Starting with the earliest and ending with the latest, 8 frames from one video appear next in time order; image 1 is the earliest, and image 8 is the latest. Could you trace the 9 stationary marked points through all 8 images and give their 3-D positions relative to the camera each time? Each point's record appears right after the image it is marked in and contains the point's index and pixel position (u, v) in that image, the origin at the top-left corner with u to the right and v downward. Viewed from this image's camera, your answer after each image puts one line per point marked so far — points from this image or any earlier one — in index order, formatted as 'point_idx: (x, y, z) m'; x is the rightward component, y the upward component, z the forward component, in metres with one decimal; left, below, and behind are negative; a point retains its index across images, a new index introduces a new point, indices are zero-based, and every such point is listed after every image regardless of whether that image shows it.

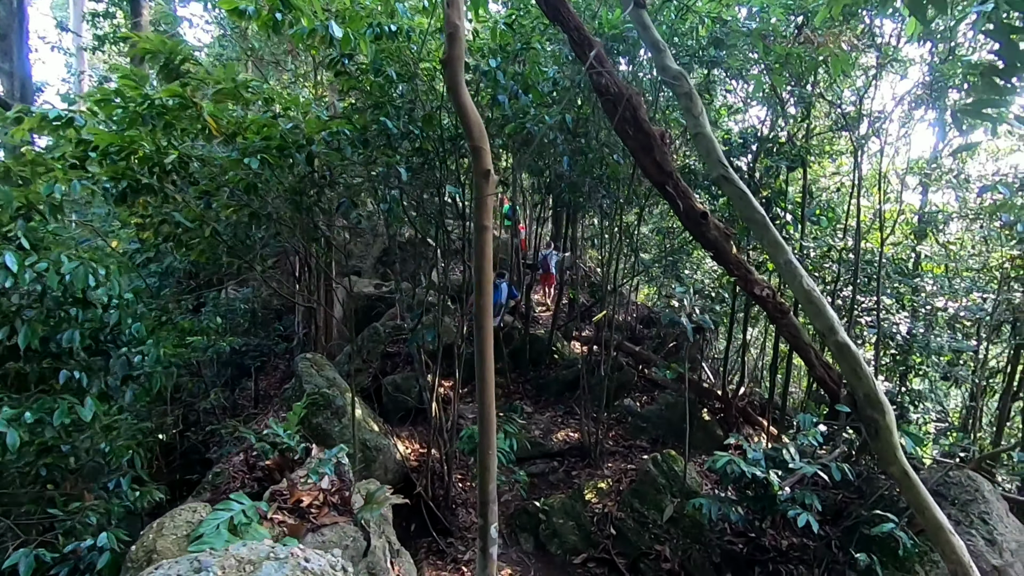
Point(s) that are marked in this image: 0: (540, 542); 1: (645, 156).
0: (+0.3, -2.3, +4.9) m
1: (+0.9, +0.9, +3.7) m
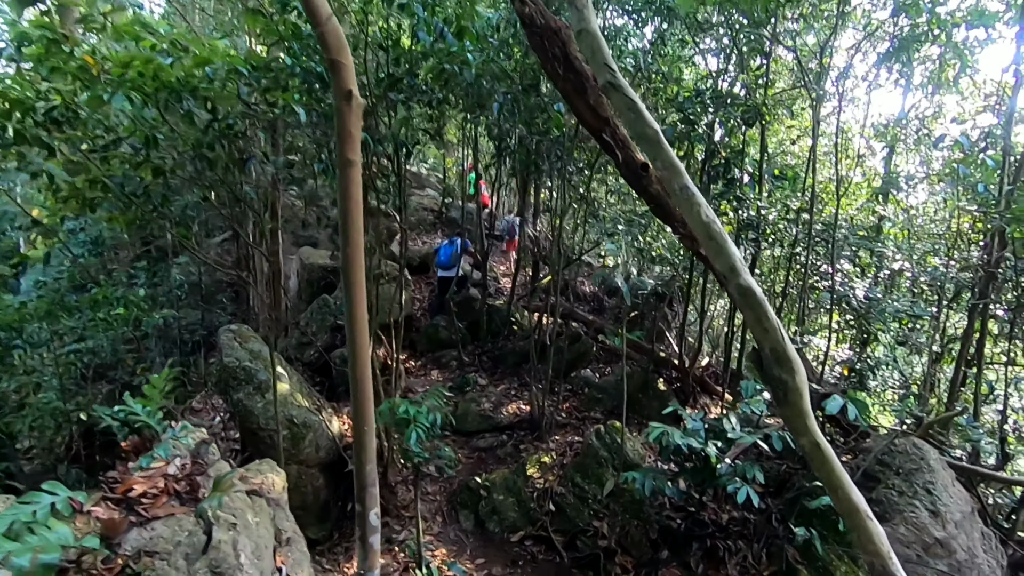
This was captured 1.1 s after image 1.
0: (-0.3, -2.0, +4.7) m
1: (+0.4, +1.1, +3.3) m
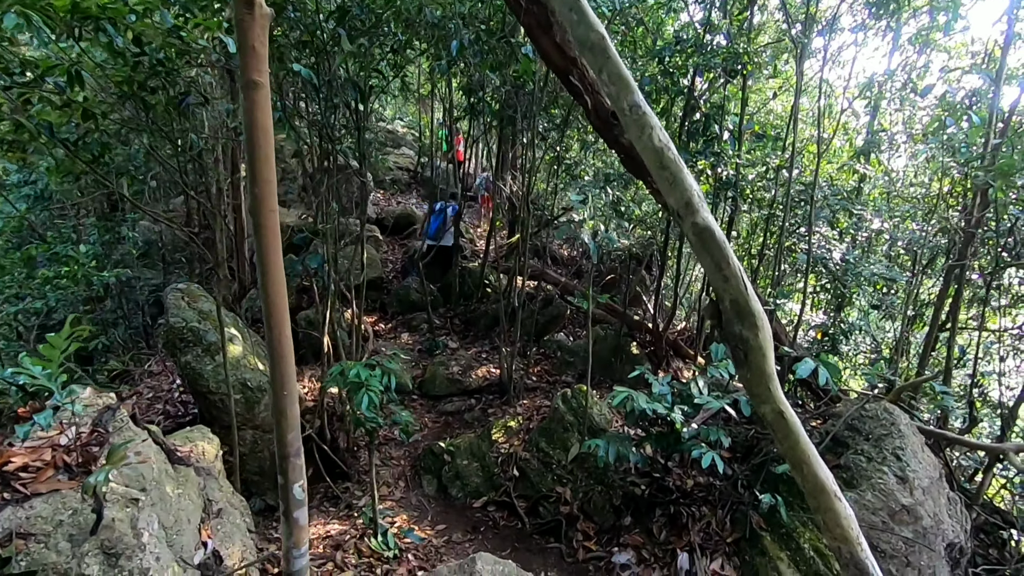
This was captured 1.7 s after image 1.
0: (-0.6, -1.6, +4.5) m
1: (+0.2, +1.4, +3.0) m
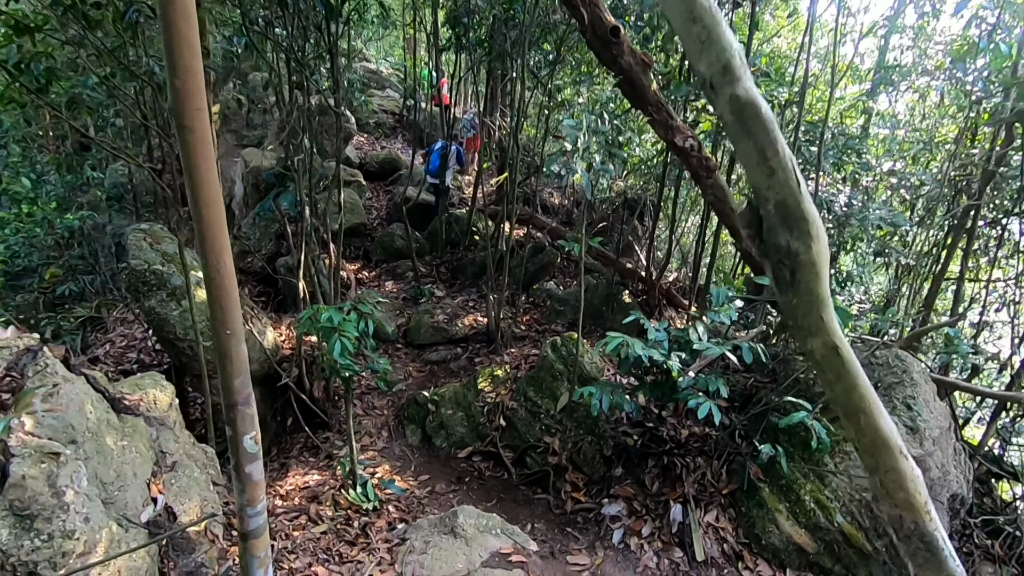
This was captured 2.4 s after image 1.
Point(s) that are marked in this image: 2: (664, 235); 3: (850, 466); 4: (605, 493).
0: (-0.7, -1.1, +4.4) m
1: (+0.1, +1.7, +2.6) m
2: (+2.1, +0.7, +7.5) m
3: (+1.7, -0.9, +2.8) m
4: (+0.5, -1.2, +3.2) m
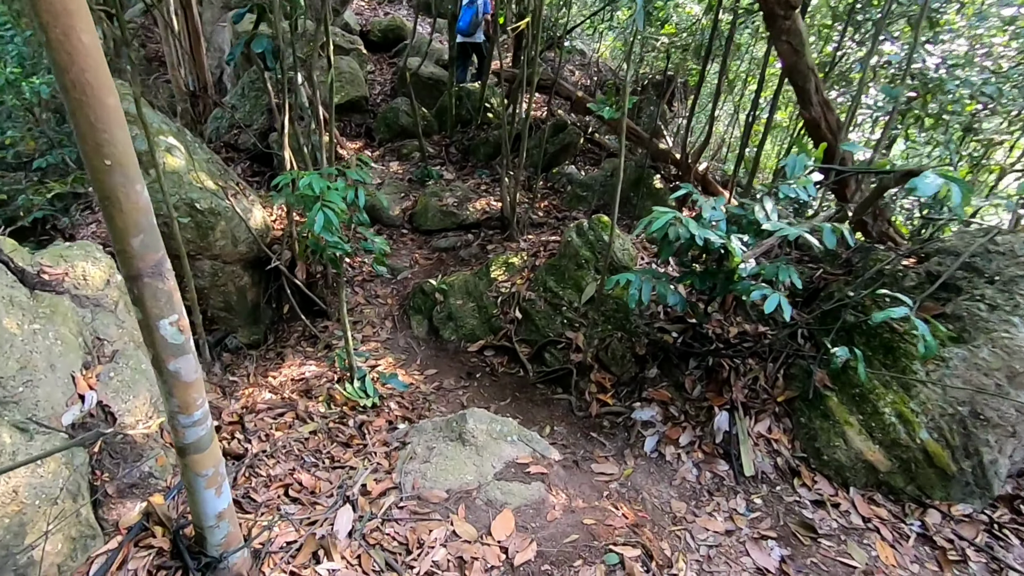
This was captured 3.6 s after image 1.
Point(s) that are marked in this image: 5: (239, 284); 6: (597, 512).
0: (-0.6, -0.3, +3.9) m
1: (+0.2, +2.2, +1.7) m
2: (+2.3, +2.1, +6.6) m
3: (+1.8, -0.4, +2.3) m
4: (+0.6, -0.6, +2.8) m
5: (-2.1, 0.0, +4.2) m
6: (+0.3, -0.9, +2.1) m
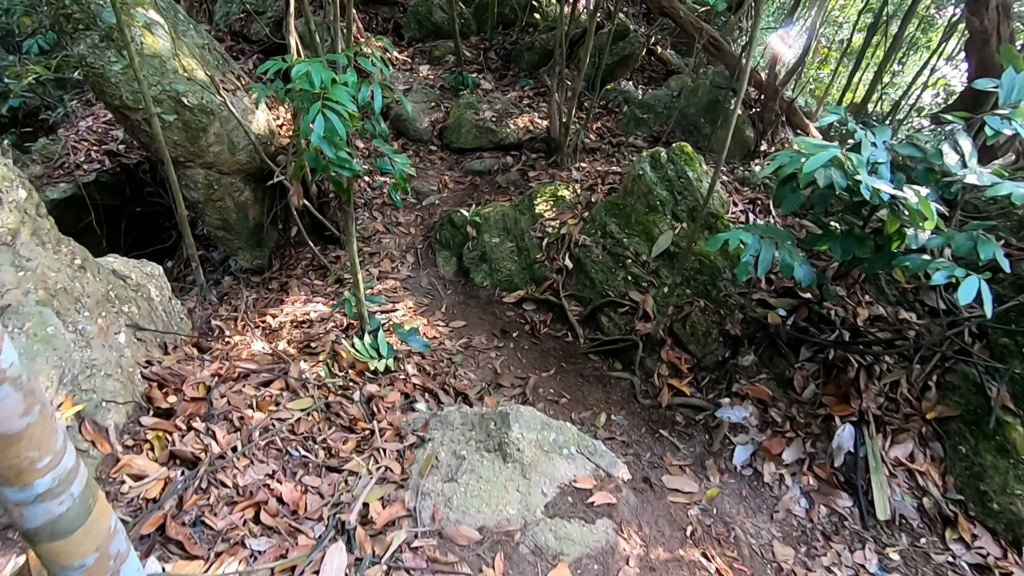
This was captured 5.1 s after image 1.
0: (-0.3, +0.1, +3.3) m
1: (+0.6, +2.2, +0.7) m
2: (+2.9, +2.7, +5.5) m
3: (+2.0, -0.4, +1.6) m
4: (+0.8, -0.4, +2.2) m
5: (-1.8, +0.6, +3.6) m
6: (+0.5, -0.8, +1.5) m
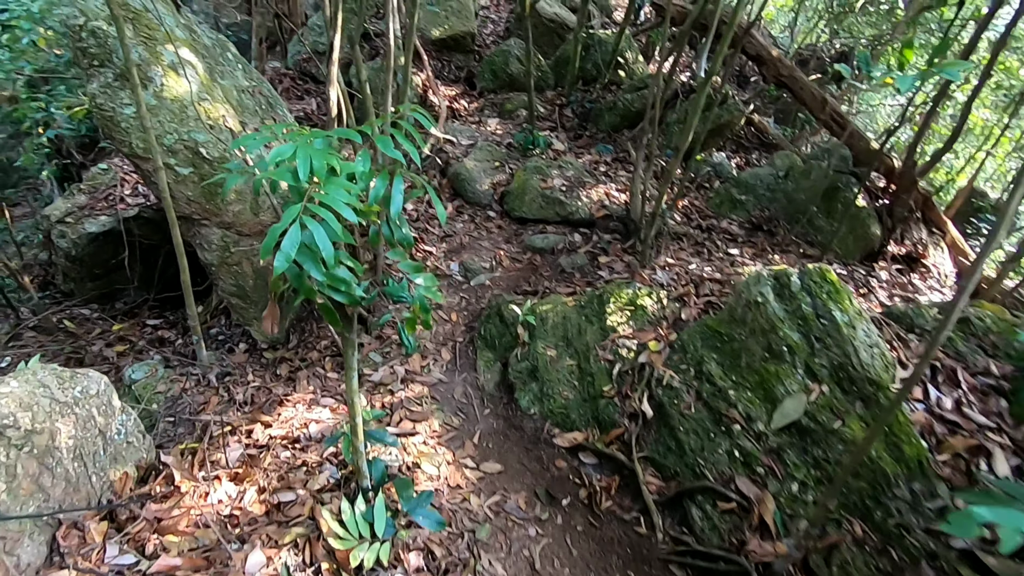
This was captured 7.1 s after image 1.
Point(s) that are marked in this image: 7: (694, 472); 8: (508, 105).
0: (0.0, -0.4, +2.6) m
1: (+0.8, +1.7, 0.0) m
2: (+3.6, +1.6, +4.6) m
3: (+2.0, -1.0, +0.6) m
4: (+0.9, -1.0, +1.3) m
5: (-1.4, +0.1, +3.1) m
6: (+0.5, -1.3, +0.7) m
7: (+0.7, -0.7, +1.9) m
8: (0.0, +1.8, +5.5) m
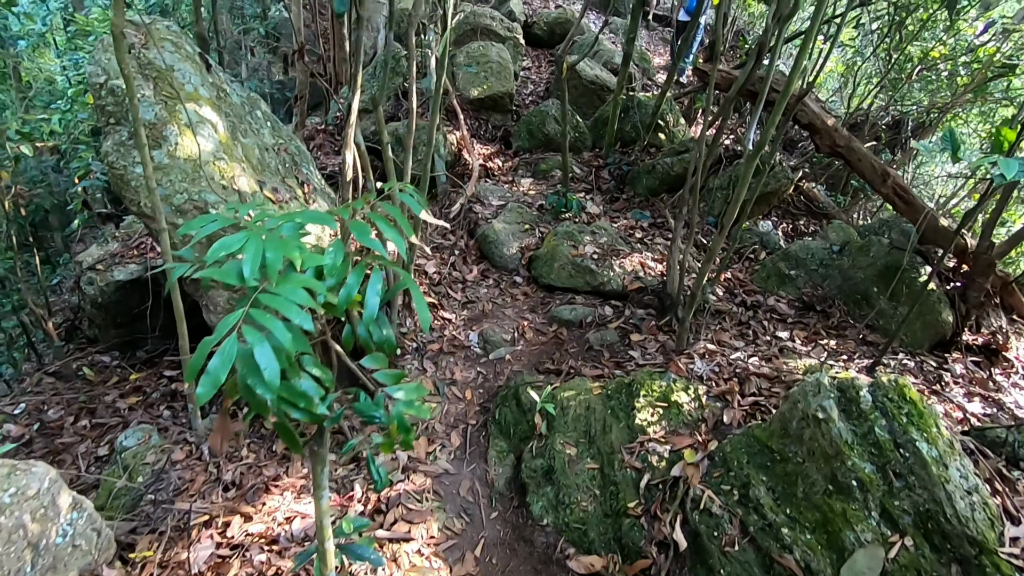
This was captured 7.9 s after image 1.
0: (0.0, -0.8, +2.2) m
1: (+0.8, +1.6, -0.2) m
2: (+3.8, +0.9, +4.2) m
3: (+1.9, -1.3, +0.1) m
4: (+0.9, -1.3, +0.9) m
5: (-1.3, -0.2, +2.9) m
6: (+0.4, -1.5, +0.3) m
7: (+0.7, -1.0, +1.5) m
8: (+0.3, +1.2, +5.4) m
